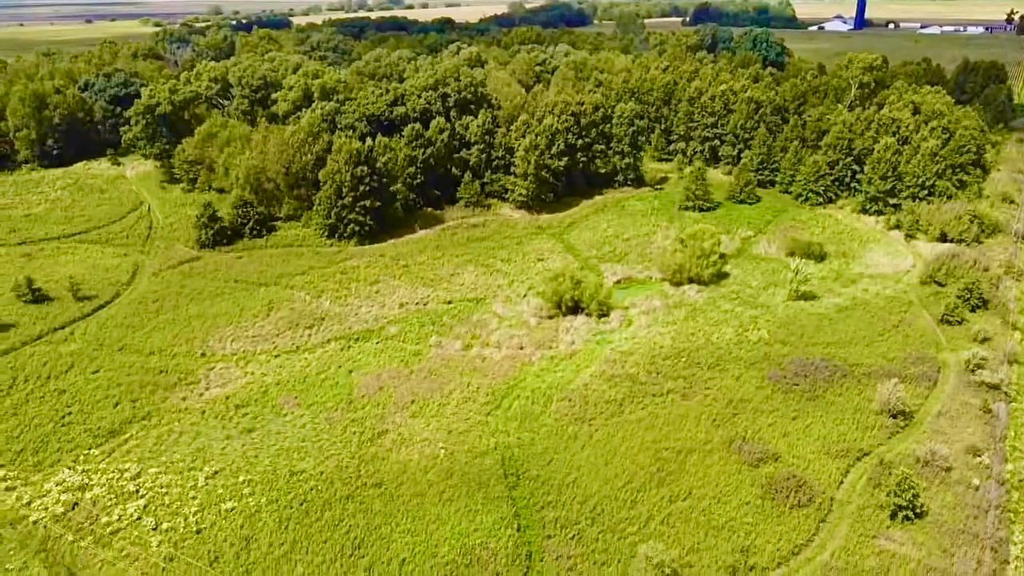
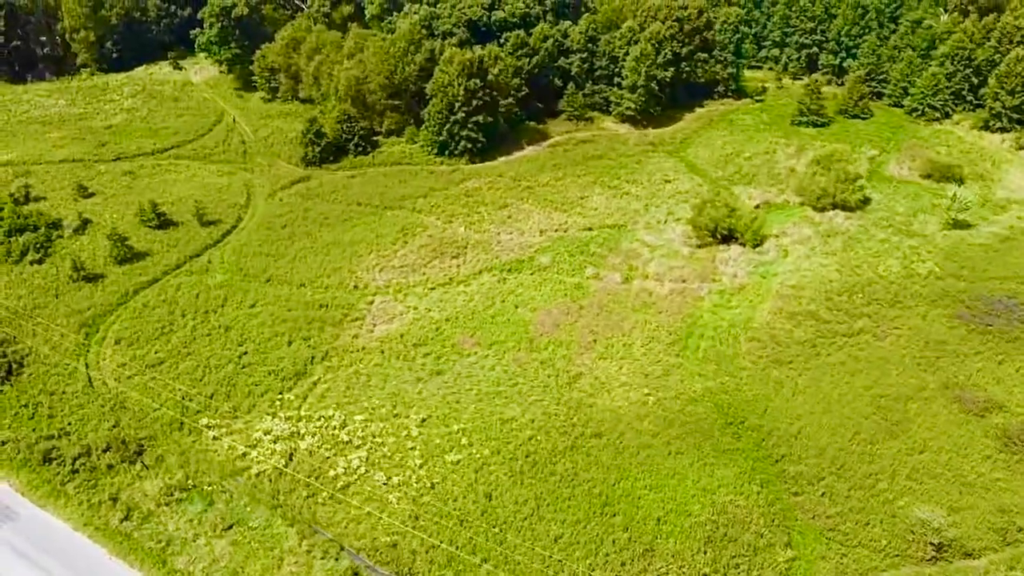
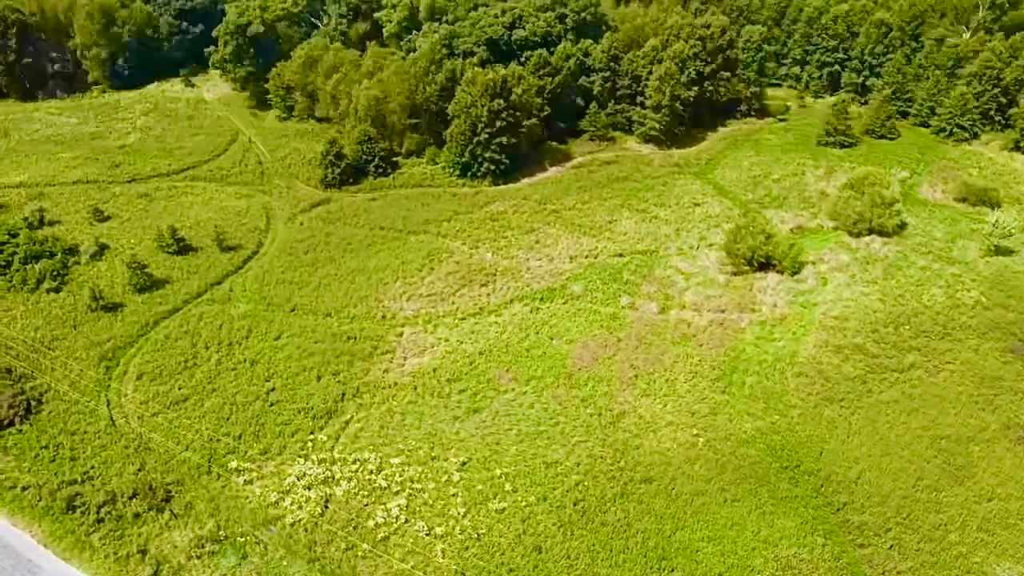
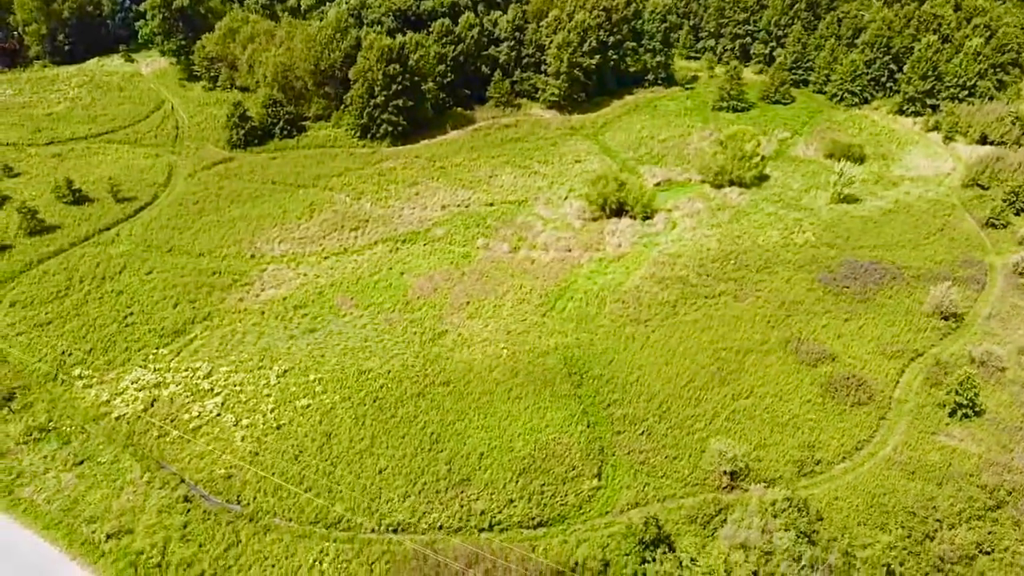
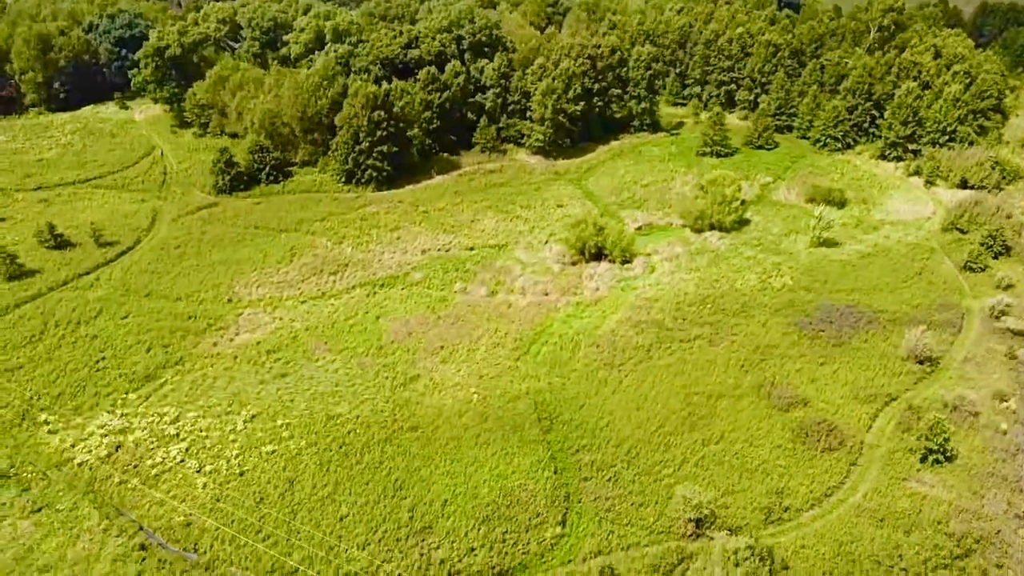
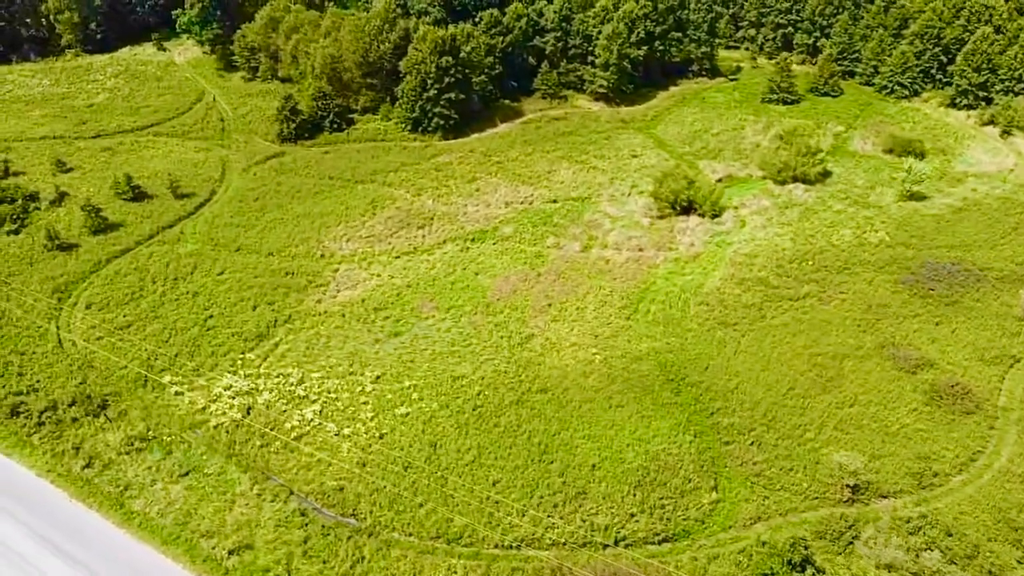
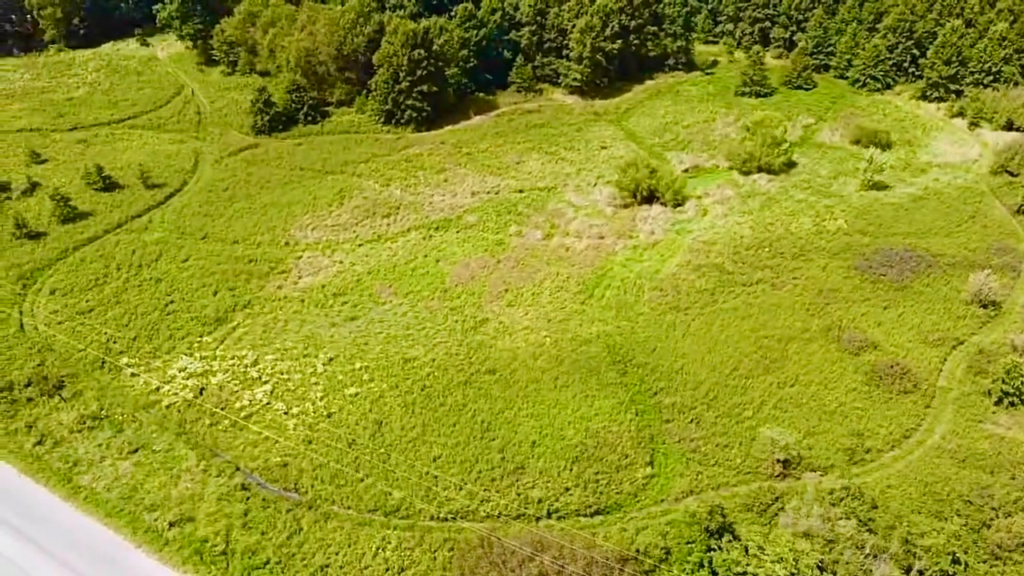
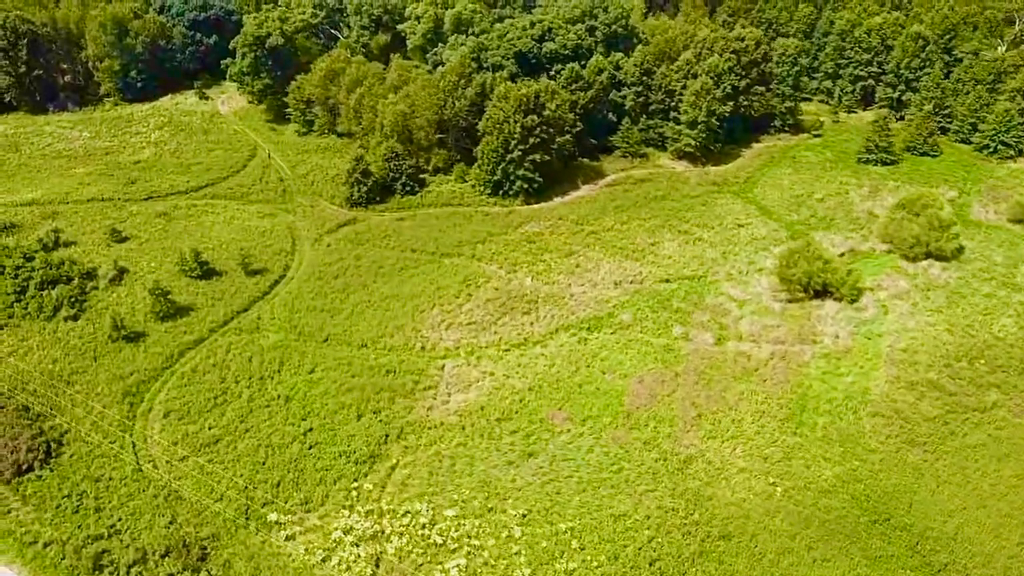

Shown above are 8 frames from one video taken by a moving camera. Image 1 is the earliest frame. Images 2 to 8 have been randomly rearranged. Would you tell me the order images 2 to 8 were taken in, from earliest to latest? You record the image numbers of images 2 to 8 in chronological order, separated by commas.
5, 4, 7, 6, 2, 3, 8
